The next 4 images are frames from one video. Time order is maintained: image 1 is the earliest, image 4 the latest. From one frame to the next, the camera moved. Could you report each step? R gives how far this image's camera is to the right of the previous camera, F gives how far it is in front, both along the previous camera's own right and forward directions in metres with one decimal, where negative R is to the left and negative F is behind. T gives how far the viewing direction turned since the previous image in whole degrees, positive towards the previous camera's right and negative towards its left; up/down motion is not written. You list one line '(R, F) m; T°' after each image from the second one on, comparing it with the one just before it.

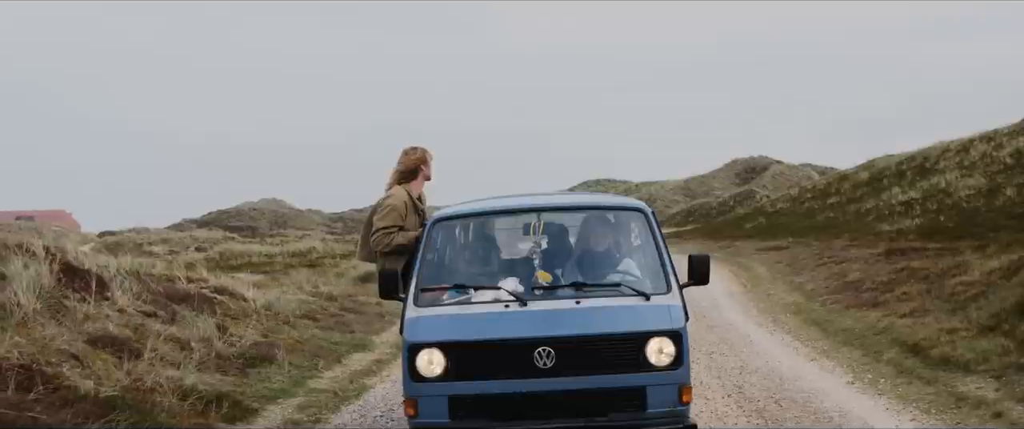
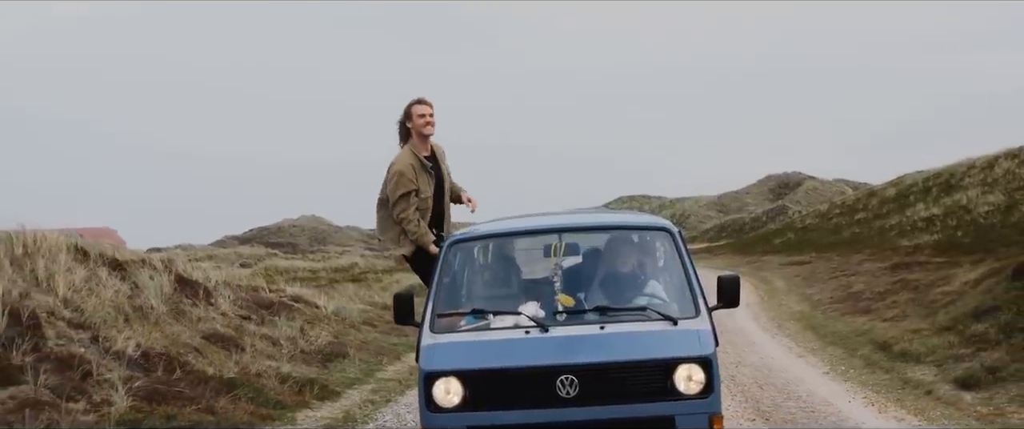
(0.0, -2.5) m; -2°
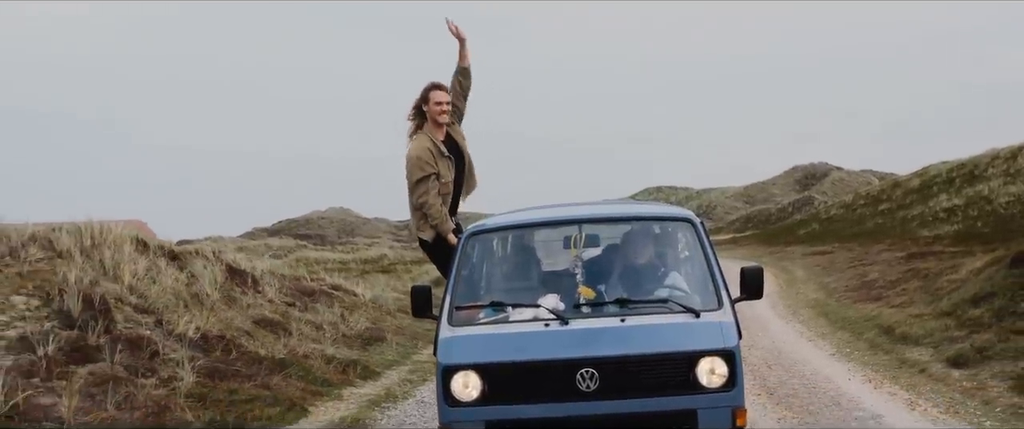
(0.0, -1.1) m; -1°
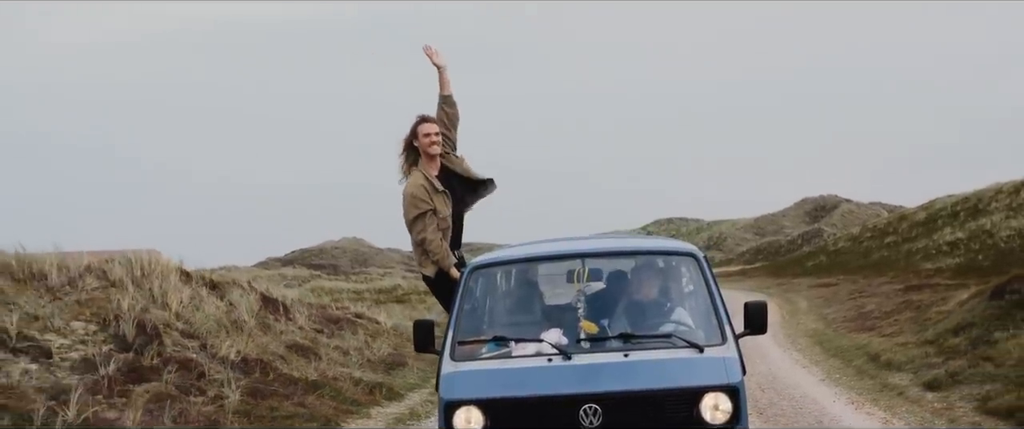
(0.0, -1.3) m; -1°
